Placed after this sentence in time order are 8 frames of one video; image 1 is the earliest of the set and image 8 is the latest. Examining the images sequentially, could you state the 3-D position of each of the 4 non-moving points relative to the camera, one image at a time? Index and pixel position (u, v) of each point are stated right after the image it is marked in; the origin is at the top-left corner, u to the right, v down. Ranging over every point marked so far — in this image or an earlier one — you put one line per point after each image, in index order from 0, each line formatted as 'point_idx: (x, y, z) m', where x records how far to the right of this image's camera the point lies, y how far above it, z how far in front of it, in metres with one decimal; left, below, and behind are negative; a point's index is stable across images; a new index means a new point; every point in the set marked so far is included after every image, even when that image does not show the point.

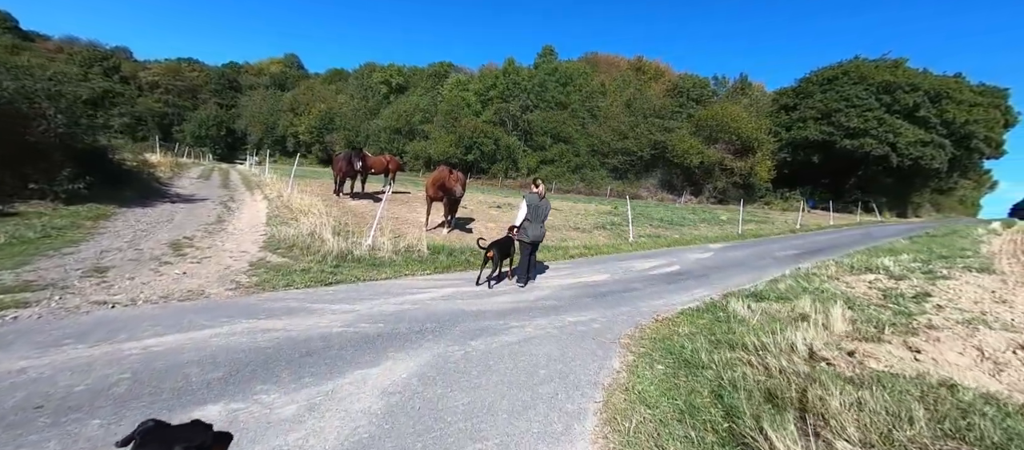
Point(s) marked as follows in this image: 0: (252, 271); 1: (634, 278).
0: (-5.2, -0.9, +8.0) m
1: (+2.6, -1.3, +8.7) m
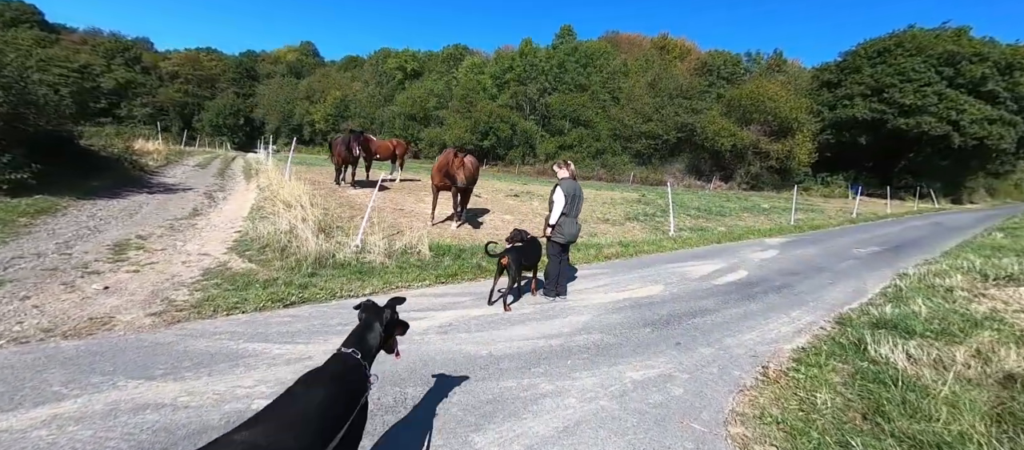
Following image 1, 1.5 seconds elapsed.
0: (-4.9, -0.9, +6.2) m
1: (+3.0, -1.2, +6.6) m
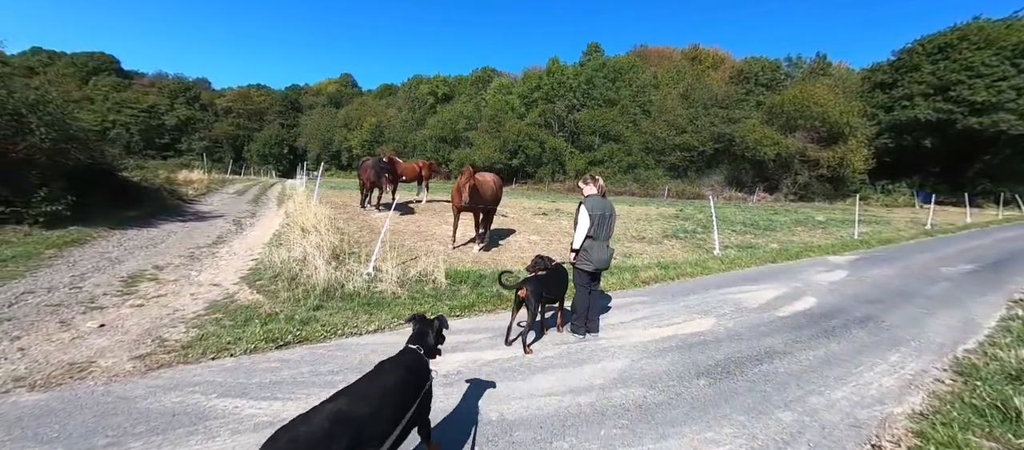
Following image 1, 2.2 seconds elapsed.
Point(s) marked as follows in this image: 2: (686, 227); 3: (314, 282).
0: (-4.5, -1.4, +5.8) m
1: (+3.4, -1.5, +5.5) m
2: (+8.1, -0.1, +18.6) m
3: (-3.4, -1.0, +6.8) m
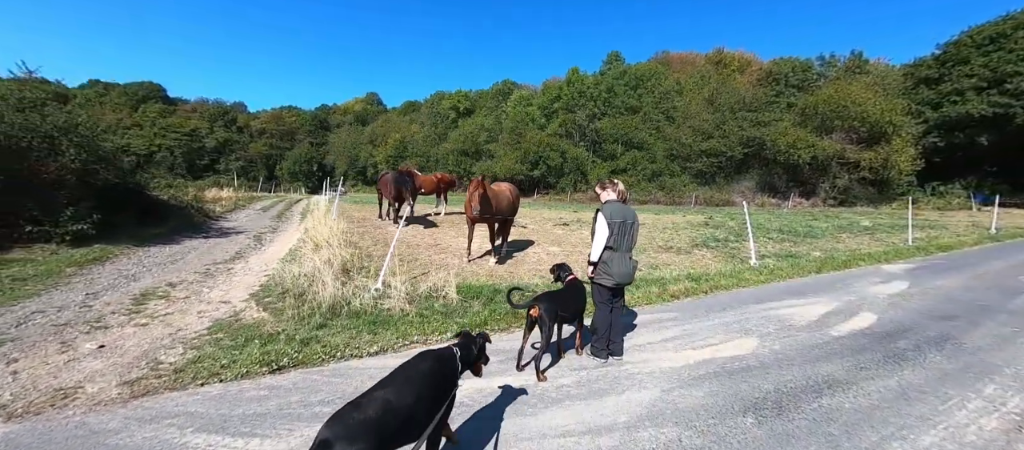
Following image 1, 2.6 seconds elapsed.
0: (-4.3, -1.6, +5.6) m
1: (+3.5, -1.5, +4.8) m
2: (+9.0, -0.5, +17.6) m
3: (-3.1, -1.2, +6.5) m
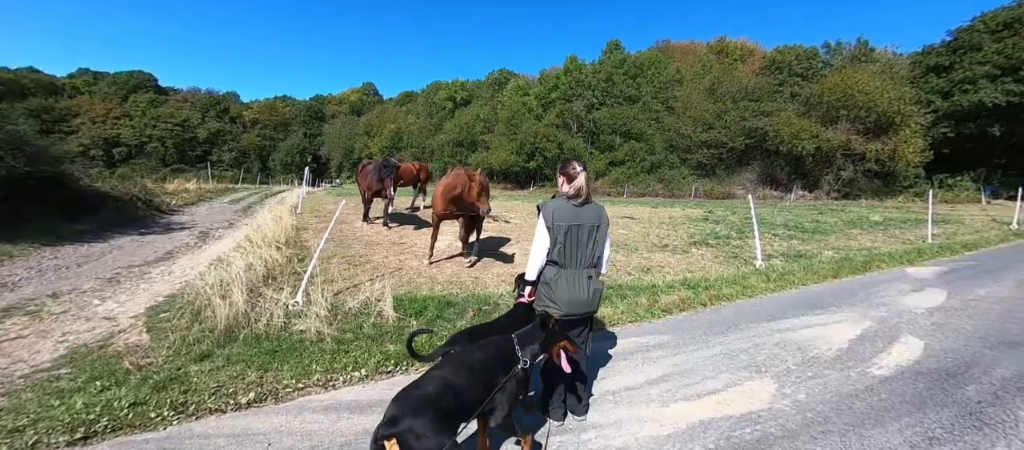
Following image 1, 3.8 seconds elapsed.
0: (-5.0, -1.6, +4.2) m
1: (+2.9, -1.6, +3.4) m
2: (+8.3, -0.3, +16.2) m
3: (-3.8, -1.2, +5.1) m
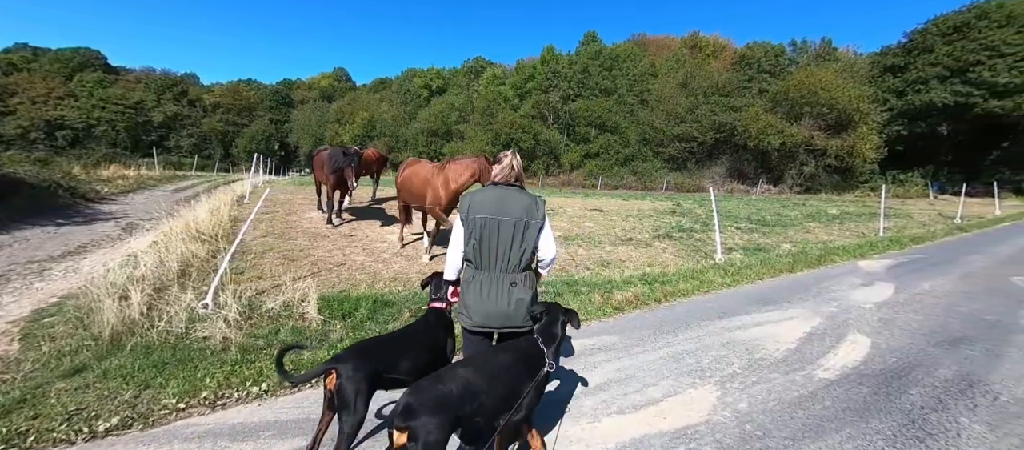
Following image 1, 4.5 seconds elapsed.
0: (-5.7, -1.5, +3.5) m
1: (+2.2, -1.5, +3.2) m
2: (+6.9, 0.0, +16.2) m
3: (-4.5, -1.1, +4.4) m
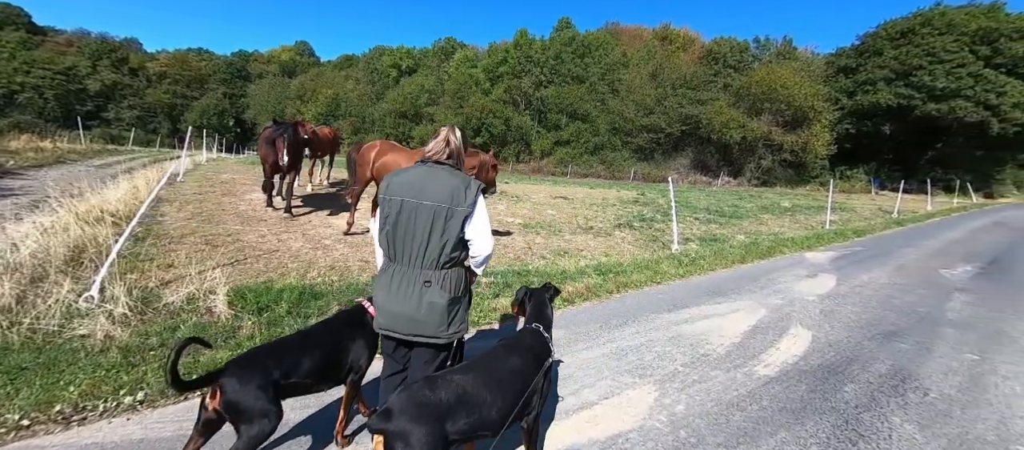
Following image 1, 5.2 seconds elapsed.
0: (-6.3, -1.3, +2.7) m
1: (+1.6, -1.5, +3.0) m
2: (+5.3, +0.5, +16.3) m
3: (-5.2, -0.9, +3.7) m
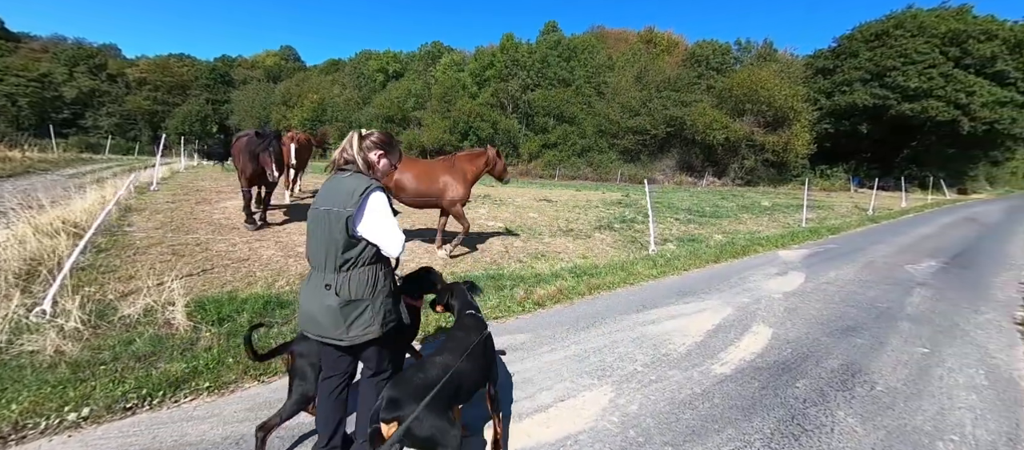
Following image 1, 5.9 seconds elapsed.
0: (-6.7, -1.5, +2.6) m
1: (+1.2, -1.5, +3.1) m
2: (+4.6, +0.4, +16.5) m
3: (-5.6, -1.0, +3.6) m
